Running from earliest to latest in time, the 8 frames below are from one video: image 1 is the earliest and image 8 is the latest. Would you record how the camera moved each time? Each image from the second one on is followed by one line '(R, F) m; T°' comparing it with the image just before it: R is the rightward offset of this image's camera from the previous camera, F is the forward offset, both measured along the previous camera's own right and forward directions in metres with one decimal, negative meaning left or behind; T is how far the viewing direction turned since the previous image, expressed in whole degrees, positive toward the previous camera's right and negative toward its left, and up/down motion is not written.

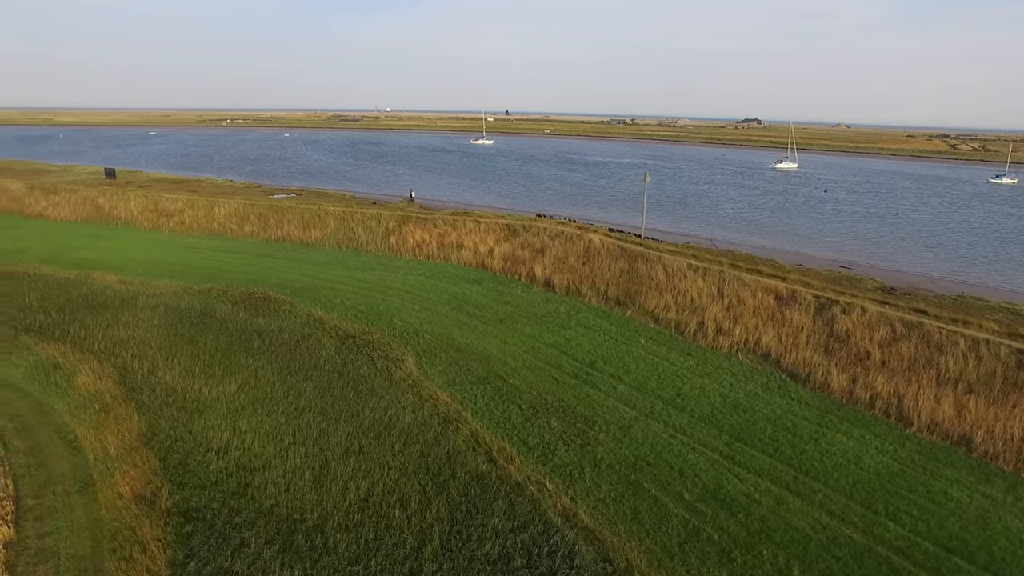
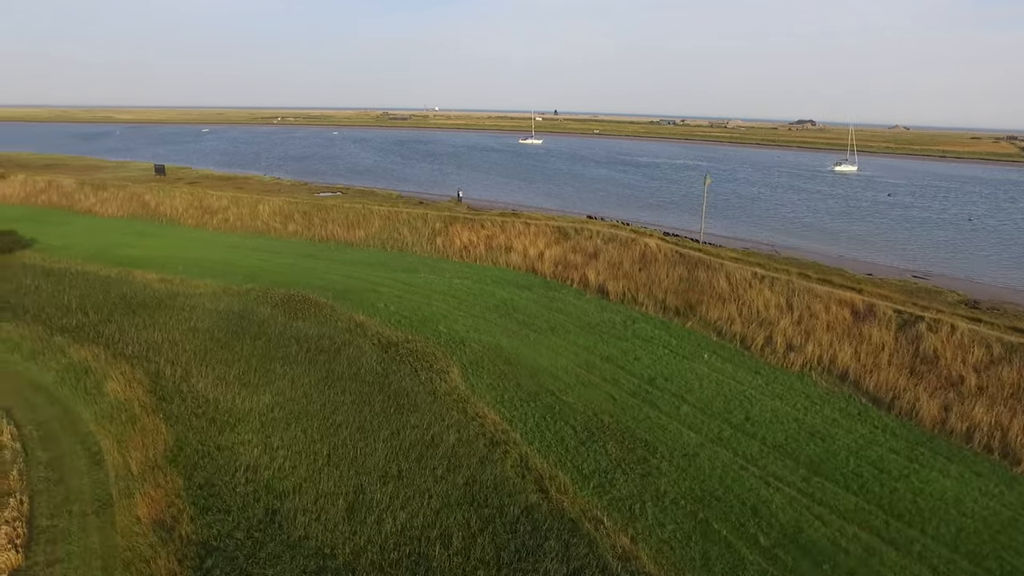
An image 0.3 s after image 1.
(-0.1, +0.7) m; -3°
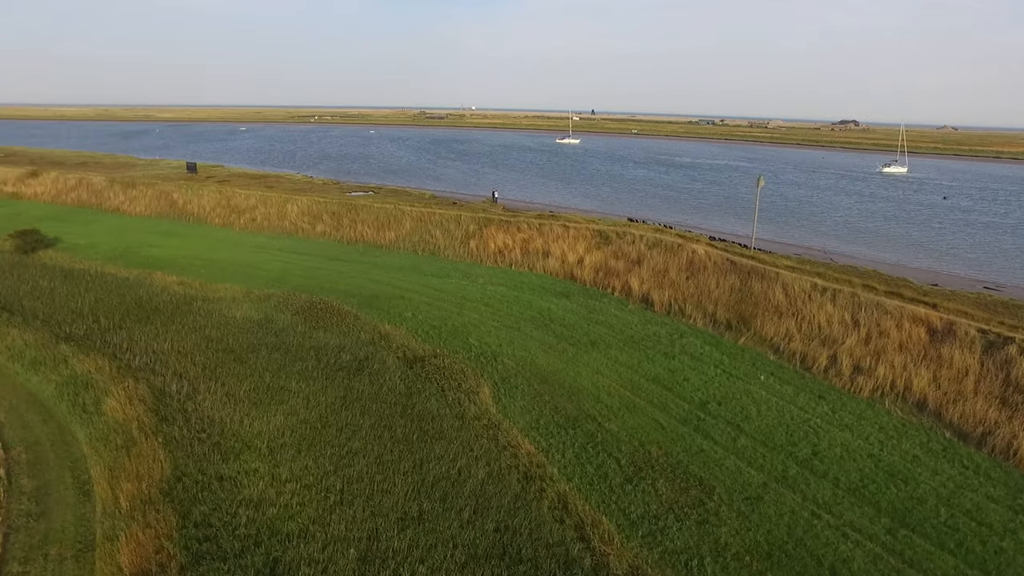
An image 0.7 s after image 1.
(0.0, +0.9) m; -2°
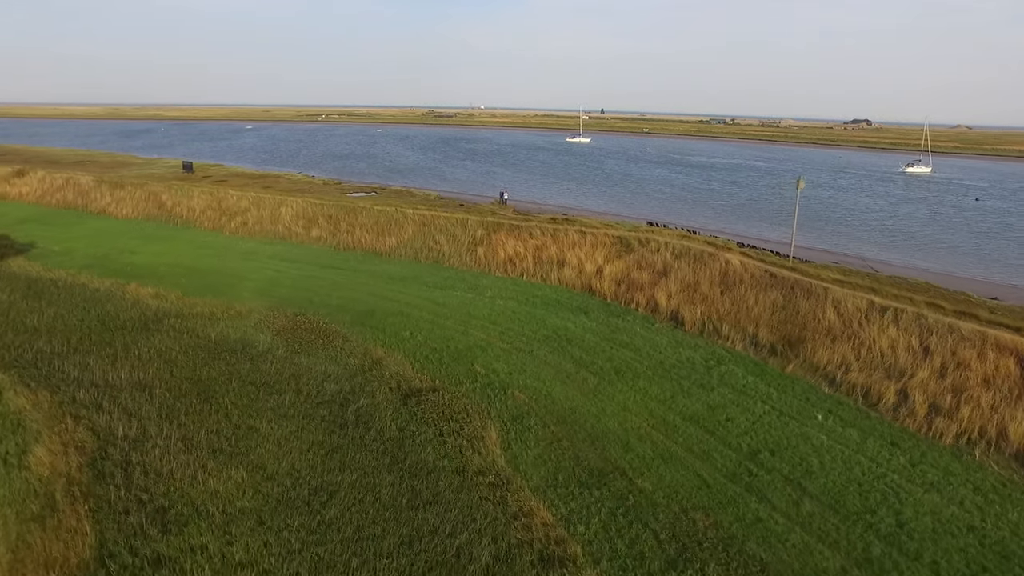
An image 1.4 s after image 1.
(0.0, +1.4) m; -1°
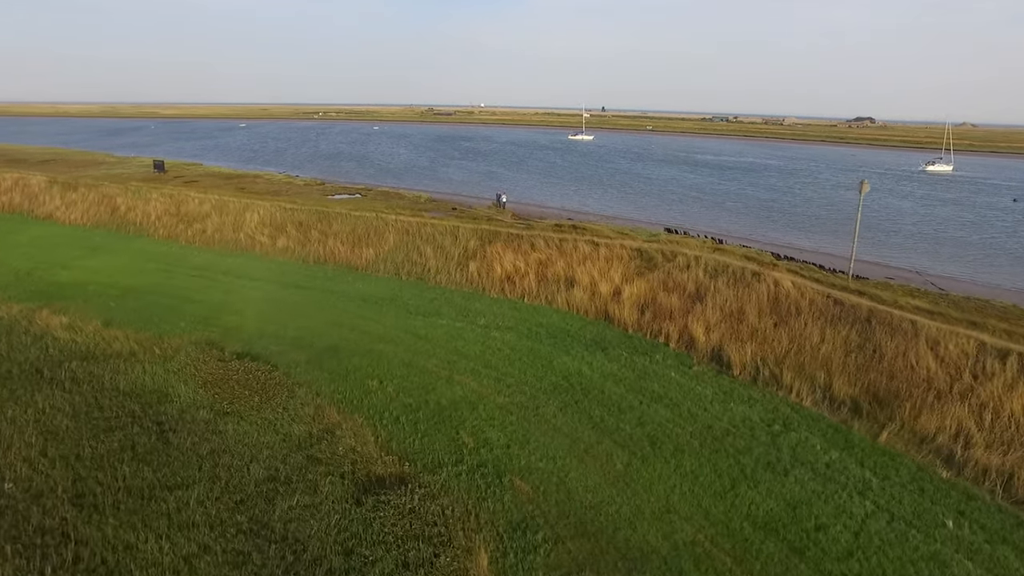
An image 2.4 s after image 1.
(0.0, +2.3) m; 0°
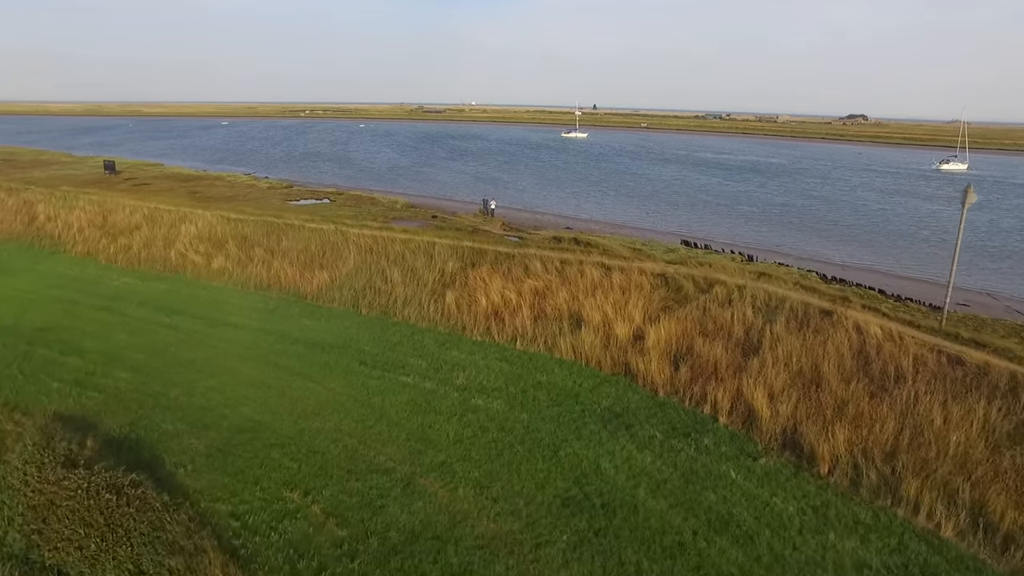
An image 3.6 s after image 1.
(0.0, +2.6) m; +1°
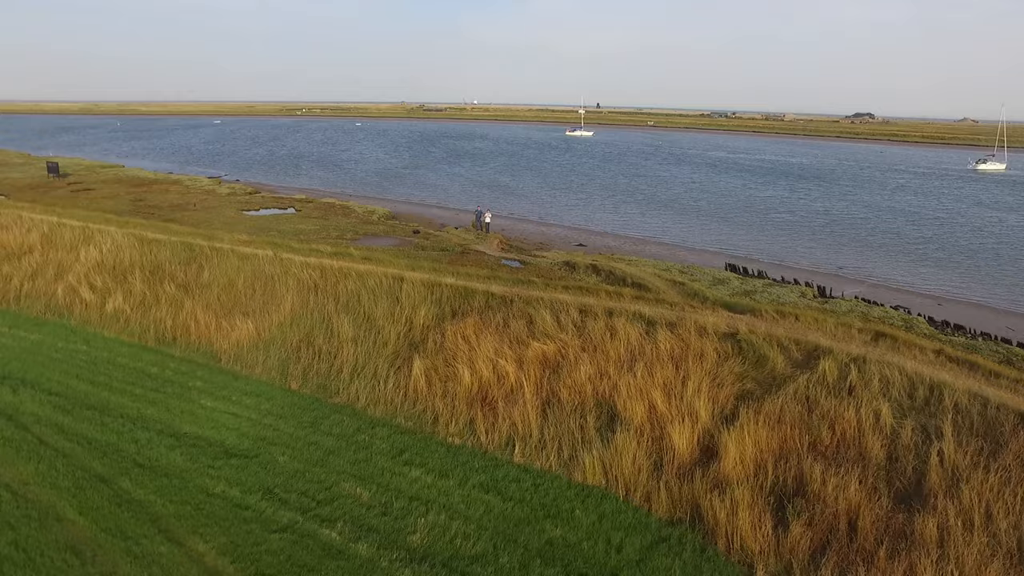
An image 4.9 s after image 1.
(+0.1, +3.1) m; 0°
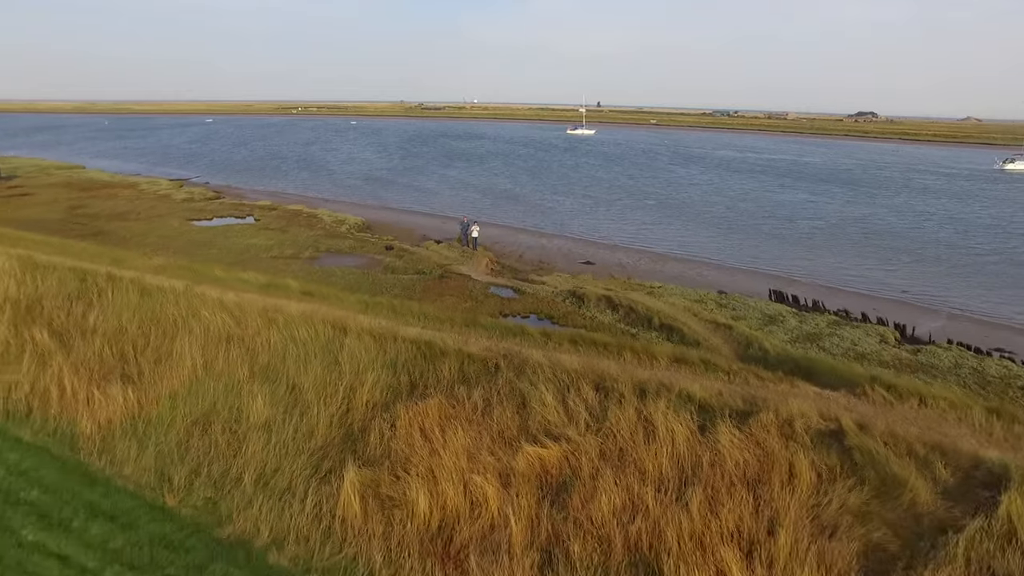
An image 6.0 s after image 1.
(+0.1, +2.3) m; 0°
